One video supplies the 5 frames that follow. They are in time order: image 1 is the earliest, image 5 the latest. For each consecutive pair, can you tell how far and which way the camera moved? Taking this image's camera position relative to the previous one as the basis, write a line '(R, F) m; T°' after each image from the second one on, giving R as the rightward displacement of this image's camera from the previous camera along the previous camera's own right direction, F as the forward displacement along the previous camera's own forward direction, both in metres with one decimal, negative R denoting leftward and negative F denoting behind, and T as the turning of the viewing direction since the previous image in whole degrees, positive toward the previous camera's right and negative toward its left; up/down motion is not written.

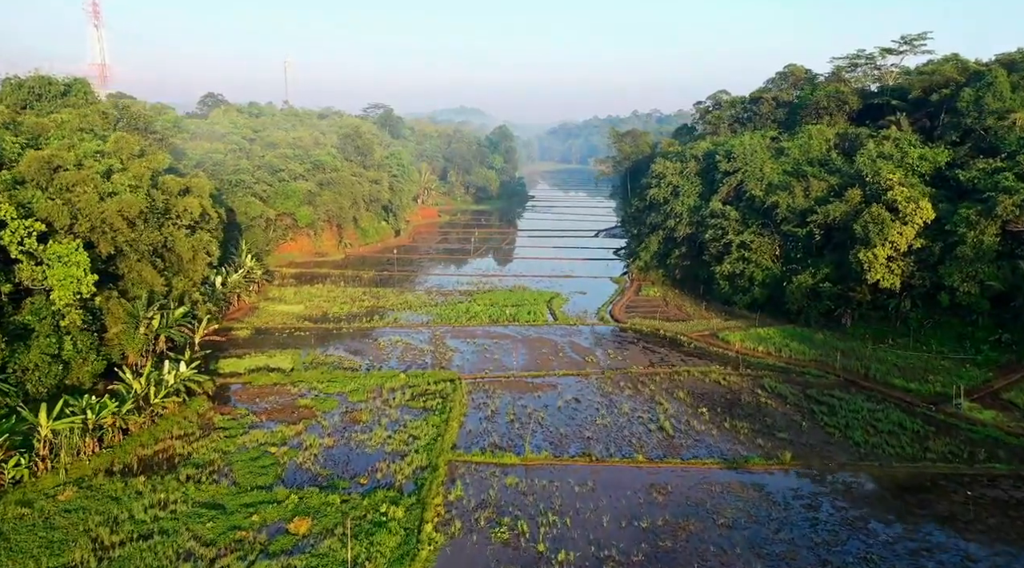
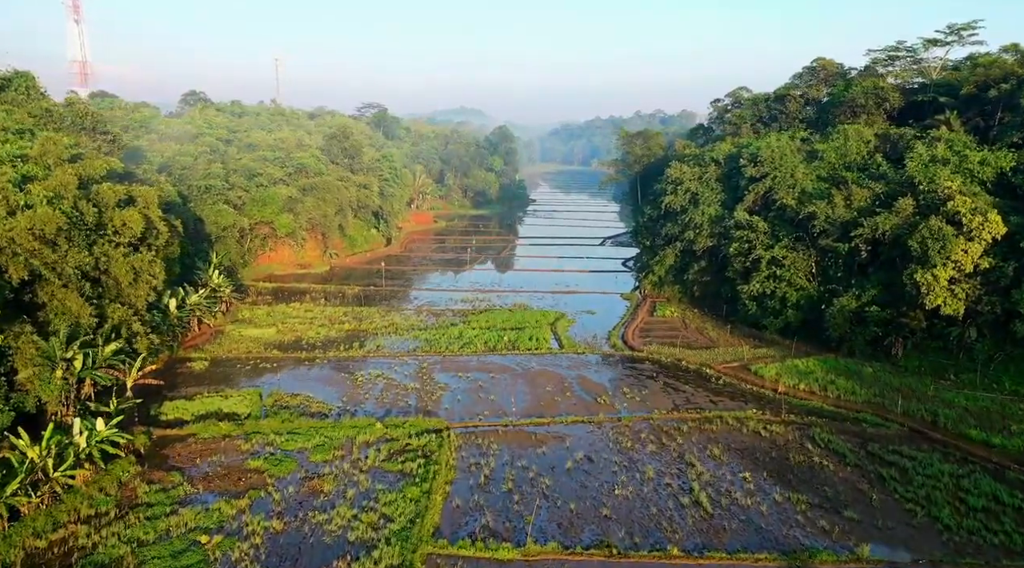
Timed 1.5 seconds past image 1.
(+0.1, +4.2) m; 0°
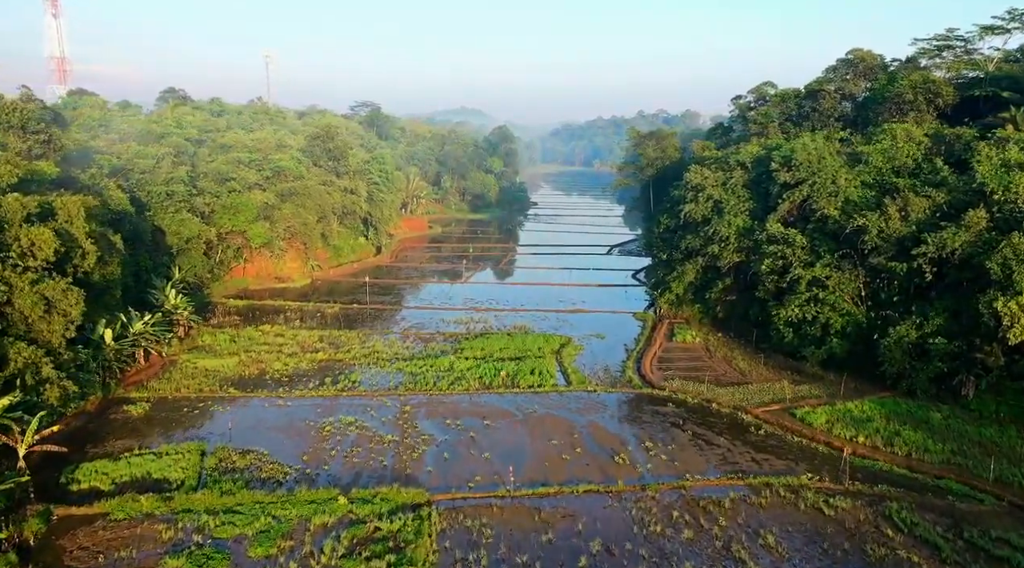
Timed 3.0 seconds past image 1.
(+0.1, +4.2) m; 0°
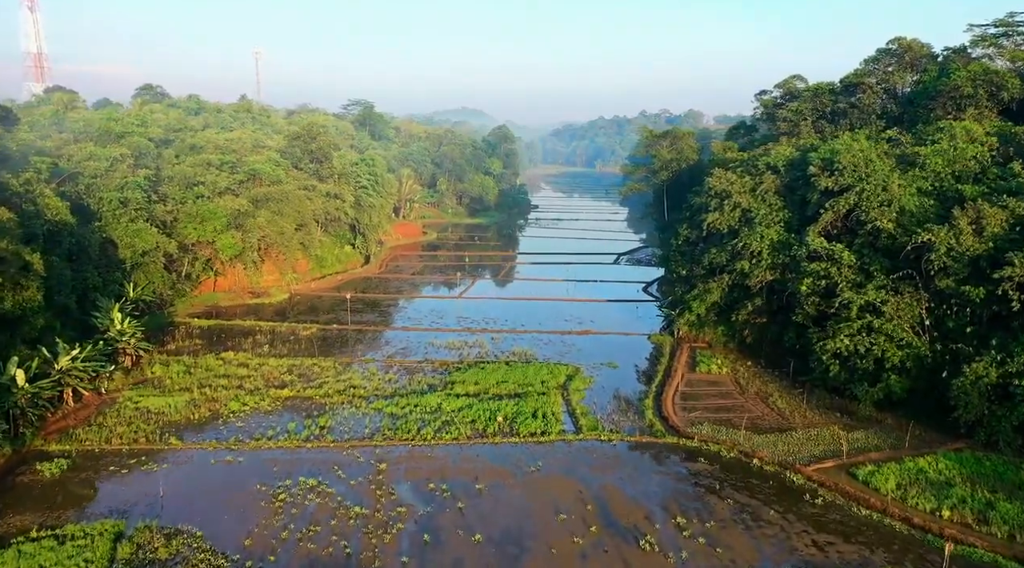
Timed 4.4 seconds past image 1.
(0.0, +4.0) m; 0°
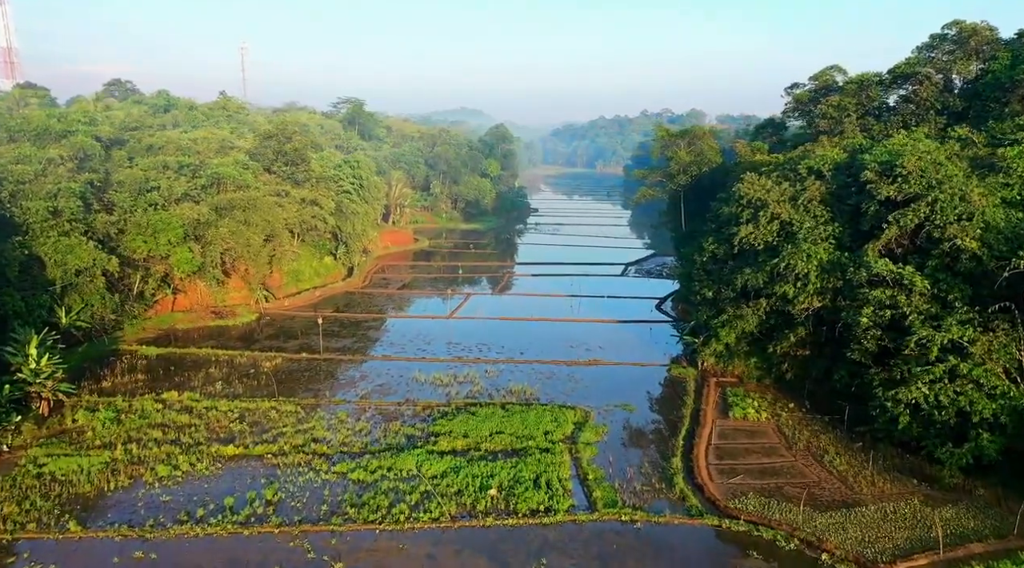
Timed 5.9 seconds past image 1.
(+0.1, +4.4) m; 0°
